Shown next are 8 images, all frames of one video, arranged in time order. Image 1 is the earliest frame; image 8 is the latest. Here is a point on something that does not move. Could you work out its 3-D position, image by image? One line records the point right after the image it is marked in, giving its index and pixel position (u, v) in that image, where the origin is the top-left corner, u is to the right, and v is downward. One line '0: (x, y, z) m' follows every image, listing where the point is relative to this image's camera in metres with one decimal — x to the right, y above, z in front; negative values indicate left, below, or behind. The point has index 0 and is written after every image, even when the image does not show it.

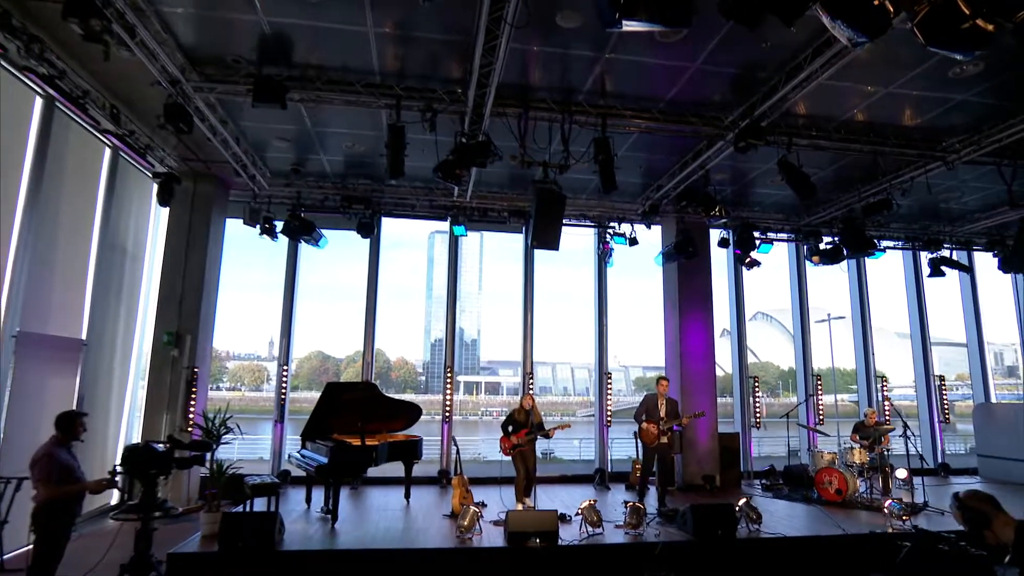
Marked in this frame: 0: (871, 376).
0: (+6.3, -1.5, +11.3) m
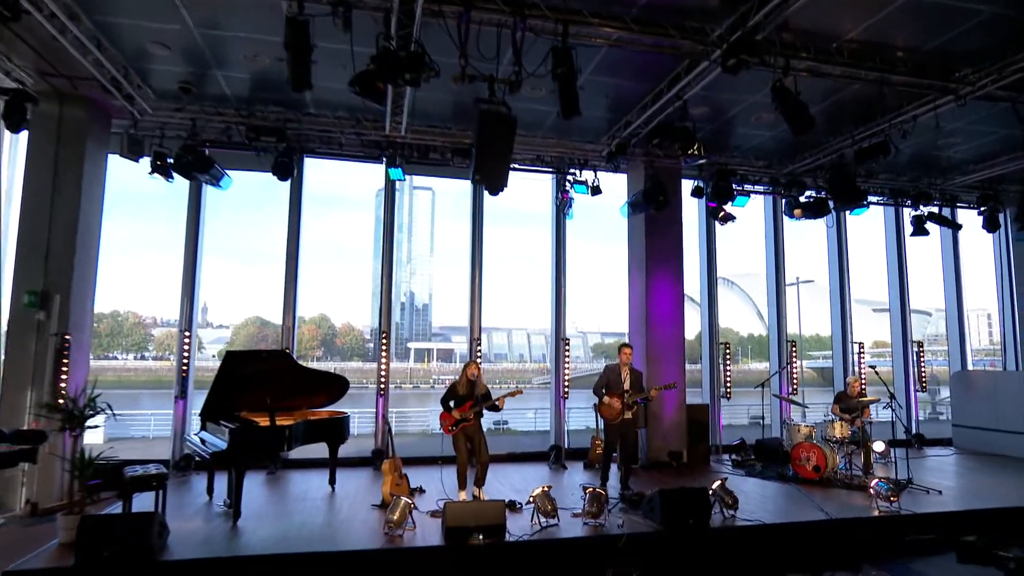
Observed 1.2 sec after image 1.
0: (+5.5, -0.9, +10.6) m
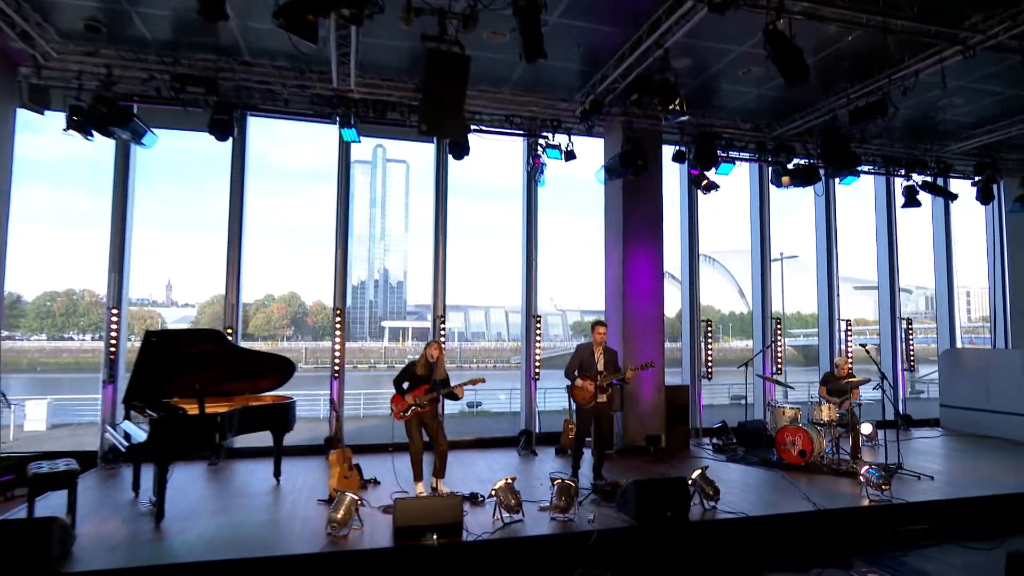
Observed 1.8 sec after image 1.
0: (+5.0, -0.5, +10.2) m
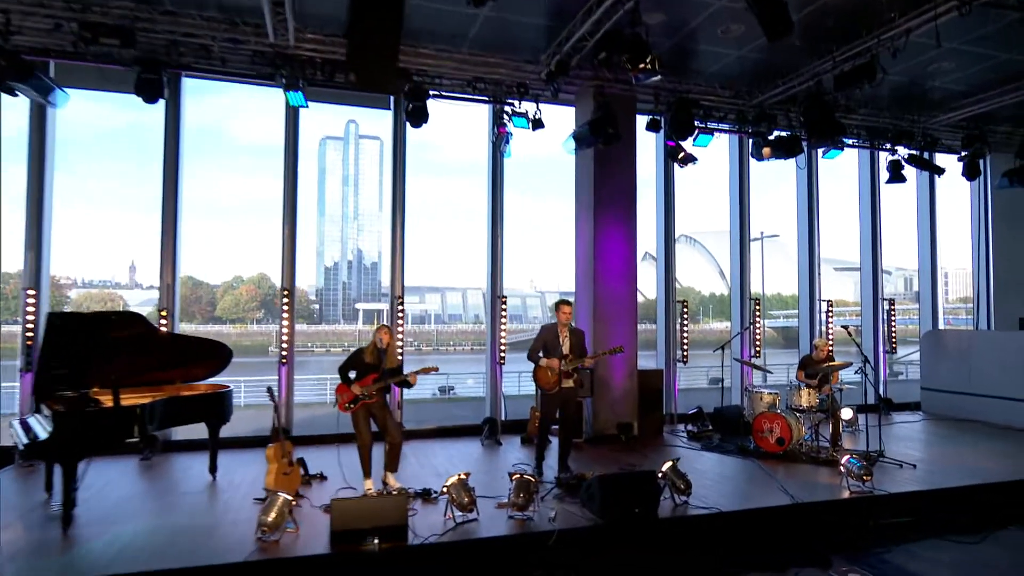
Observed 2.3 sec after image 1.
0: (+4.5, -0.2, +9.8) m
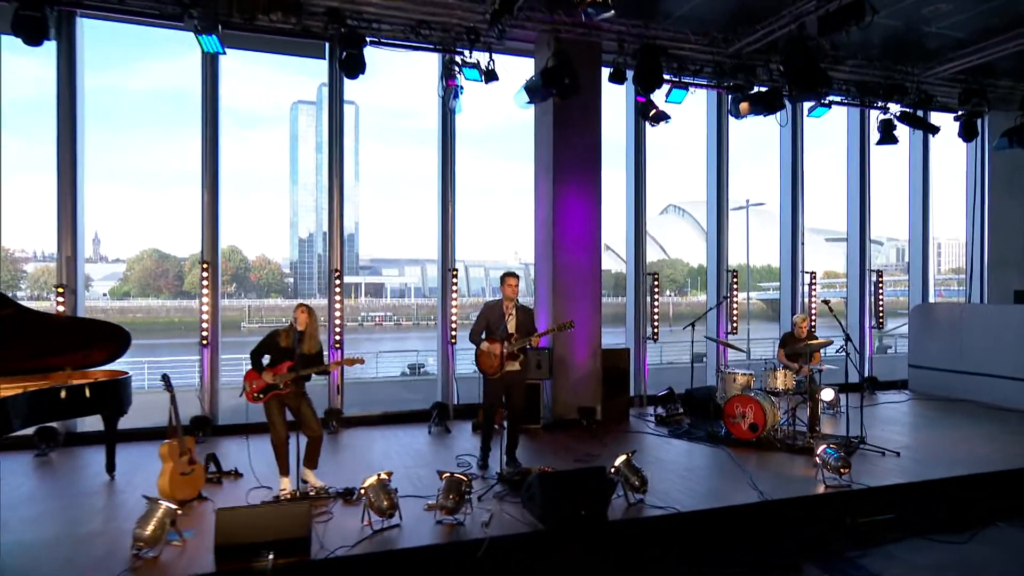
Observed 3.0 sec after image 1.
0: (+4.0, +0.2, +9.1) m
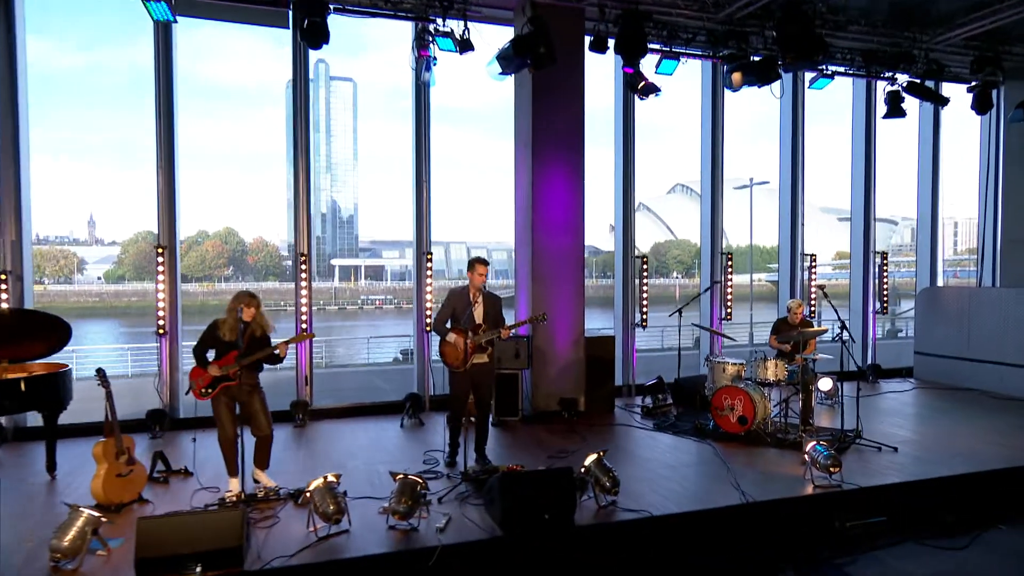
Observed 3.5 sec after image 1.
0: (+3.8, +0.5, +8.7) m
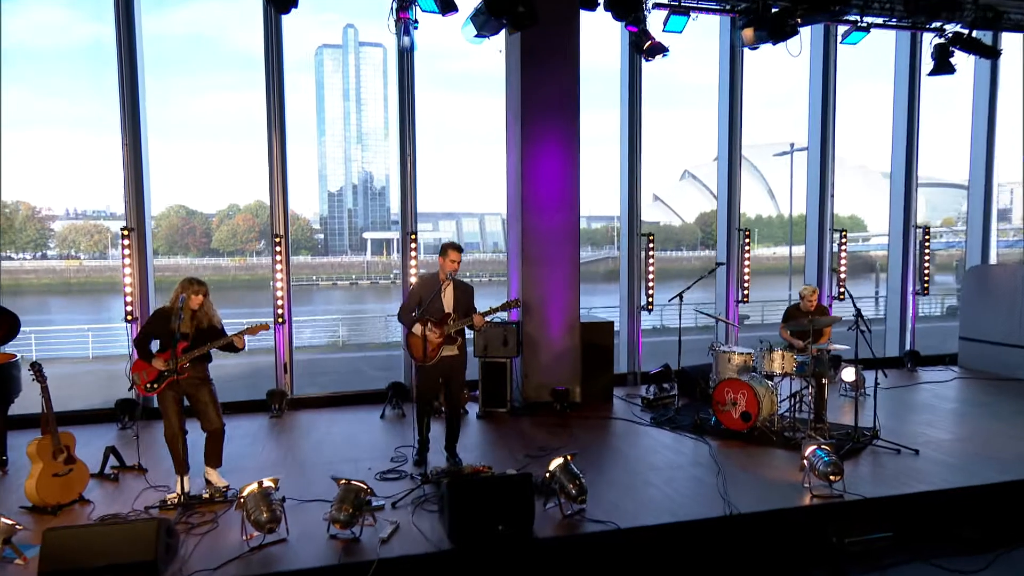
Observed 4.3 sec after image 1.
0: (+3.8, +0.7, +7.9) m
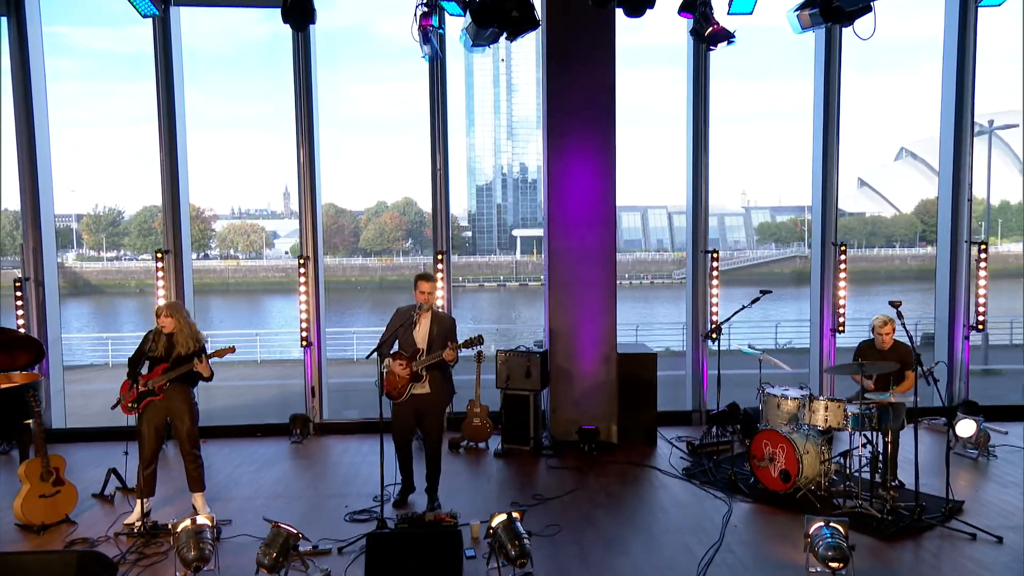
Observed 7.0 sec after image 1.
0: (+4.4, +0.5, +6.3) m
